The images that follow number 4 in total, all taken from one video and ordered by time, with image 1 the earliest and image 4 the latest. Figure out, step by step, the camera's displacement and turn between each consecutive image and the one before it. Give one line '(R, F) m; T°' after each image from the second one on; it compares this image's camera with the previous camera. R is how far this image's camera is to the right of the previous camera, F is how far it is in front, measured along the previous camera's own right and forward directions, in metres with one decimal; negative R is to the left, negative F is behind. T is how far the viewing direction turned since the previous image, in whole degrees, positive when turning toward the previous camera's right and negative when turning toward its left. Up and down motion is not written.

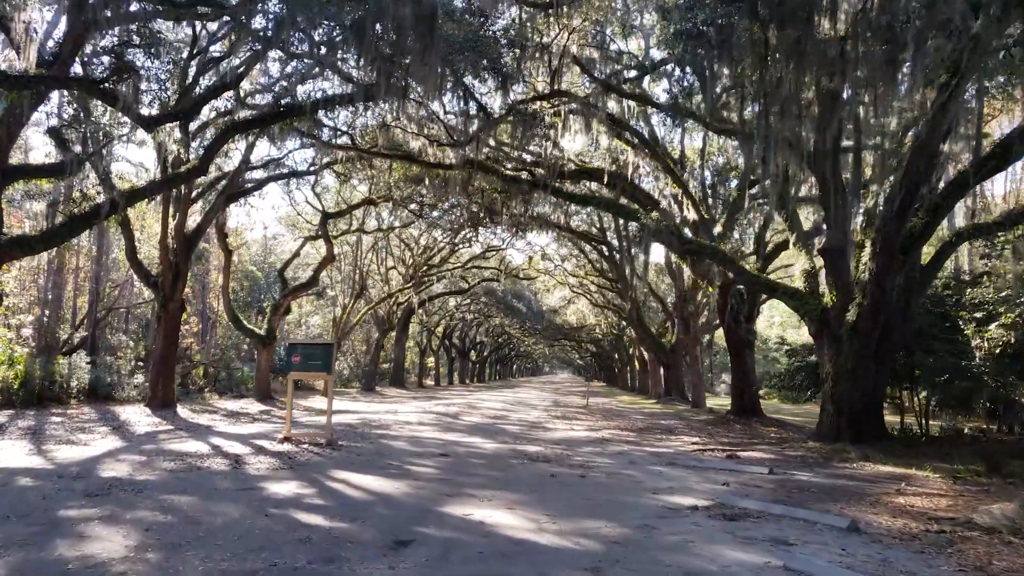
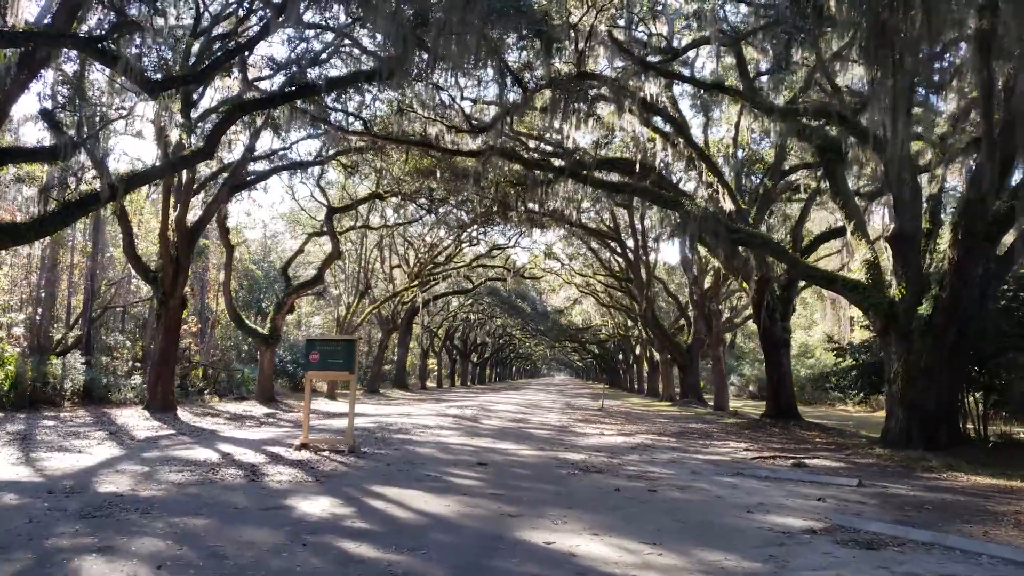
(-0.6, +1.0) m; 0°
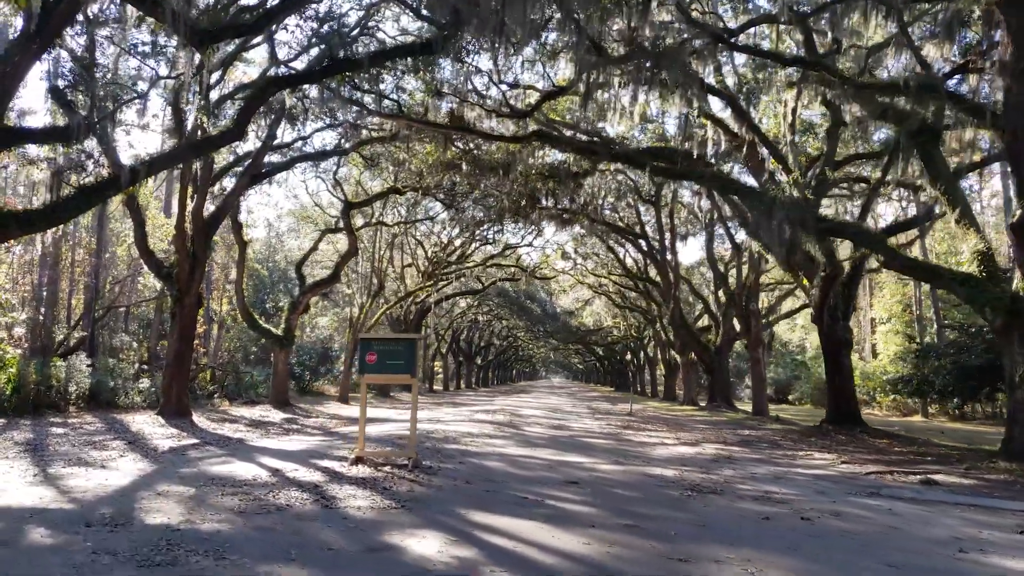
(-1.0, +1.1) m; 0°
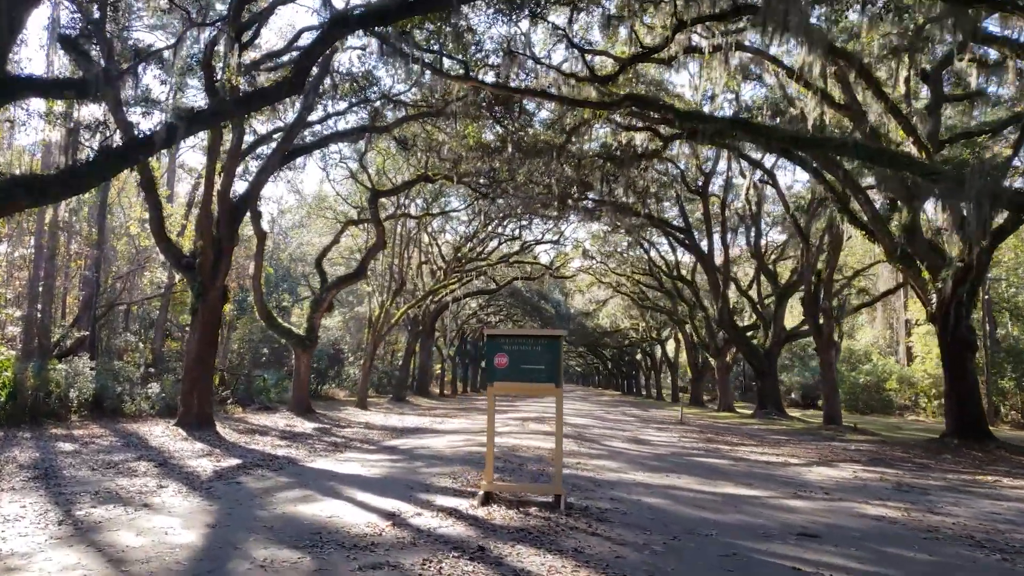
(-1.6, +2.0) m; +1°
